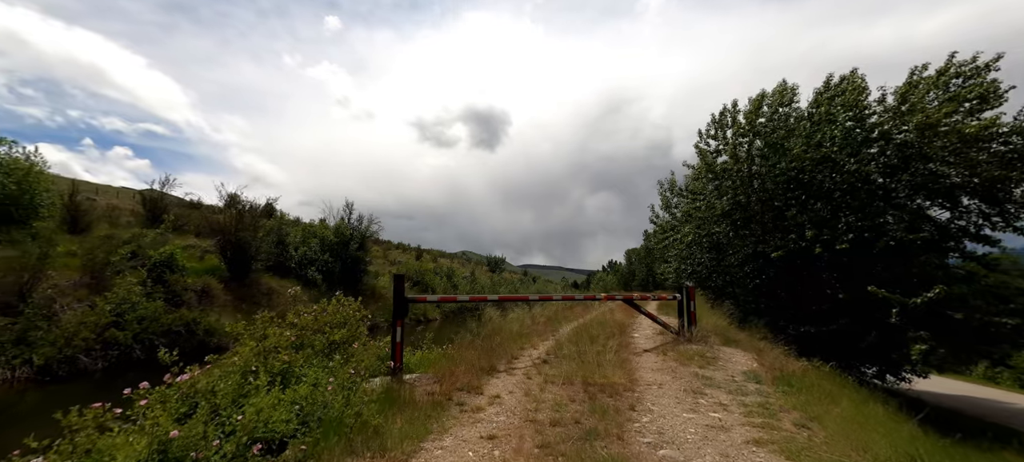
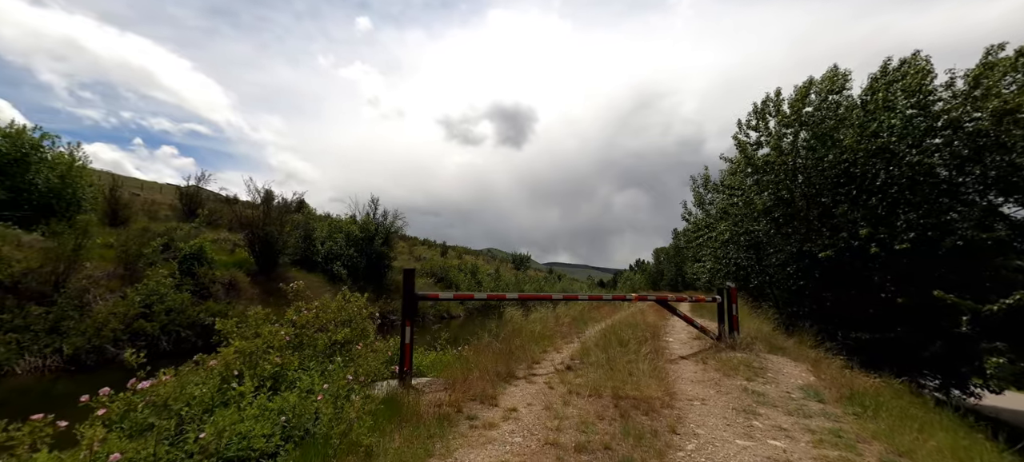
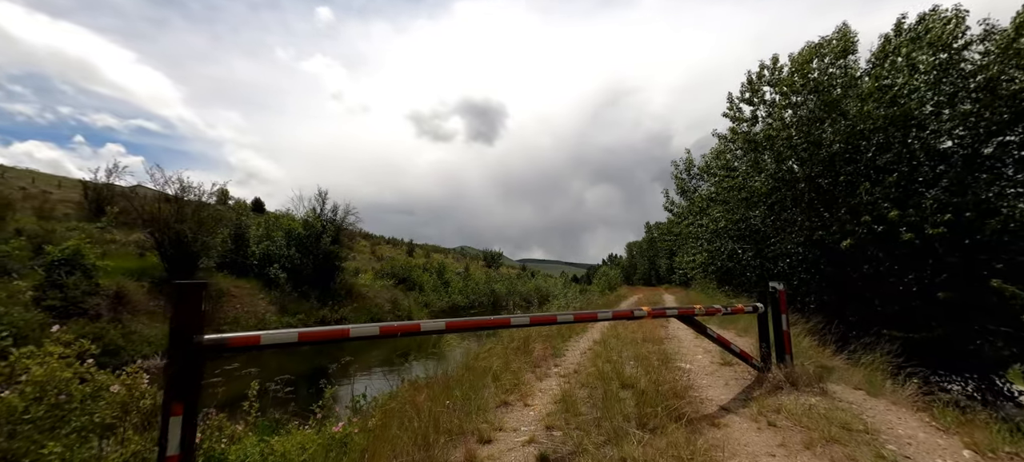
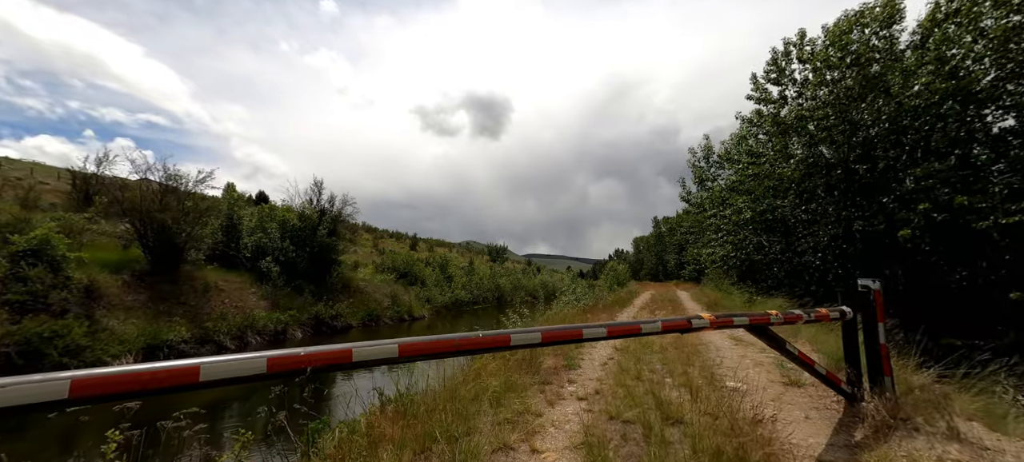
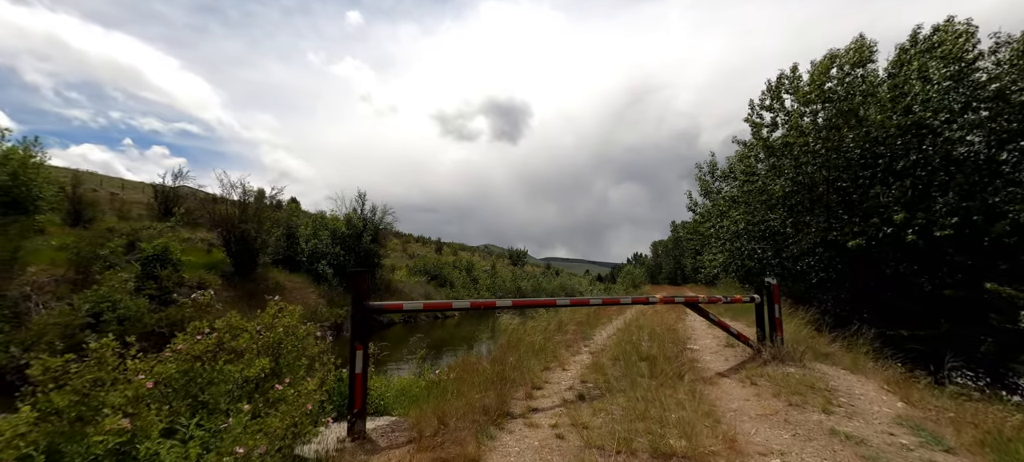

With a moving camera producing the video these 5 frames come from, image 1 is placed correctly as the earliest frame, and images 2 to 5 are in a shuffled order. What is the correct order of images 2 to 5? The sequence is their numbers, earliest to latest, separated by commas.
2, 5, 3, 4
